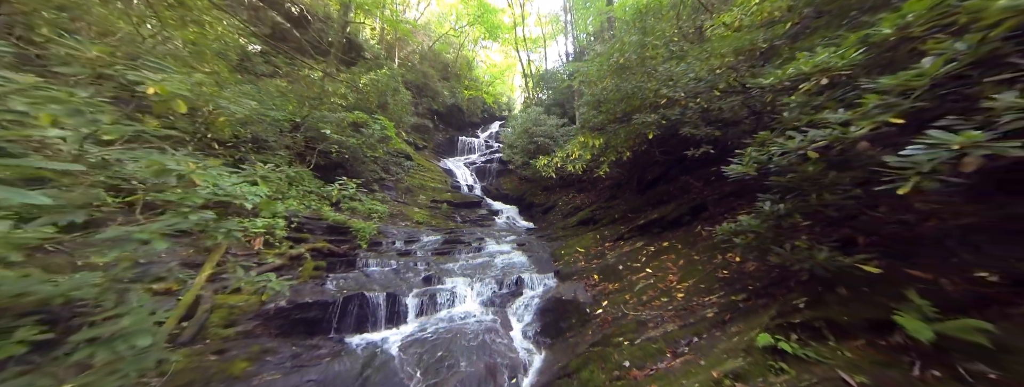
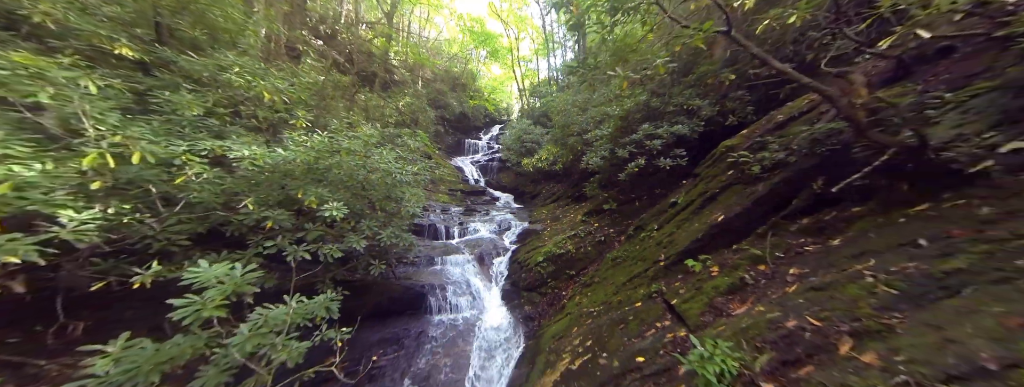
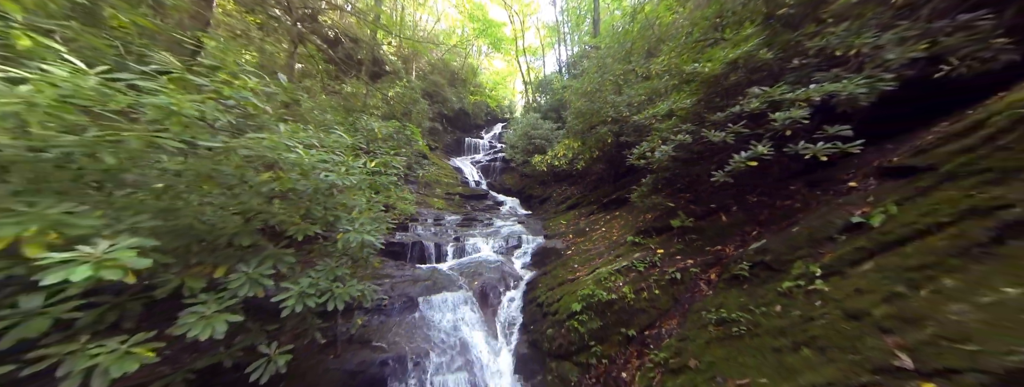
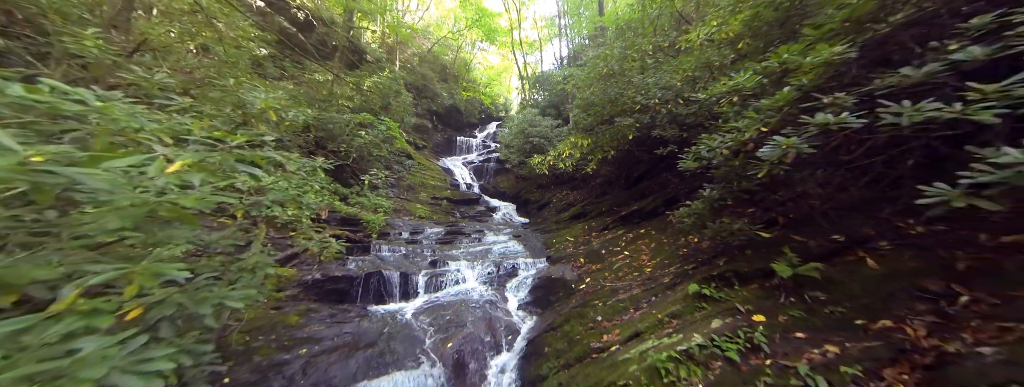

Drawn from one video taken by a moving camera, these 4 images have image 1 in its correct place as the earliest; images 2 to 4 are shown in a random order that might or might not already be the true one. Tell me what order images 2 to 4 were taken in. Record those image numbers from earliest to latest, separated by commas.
4, 3, 2
